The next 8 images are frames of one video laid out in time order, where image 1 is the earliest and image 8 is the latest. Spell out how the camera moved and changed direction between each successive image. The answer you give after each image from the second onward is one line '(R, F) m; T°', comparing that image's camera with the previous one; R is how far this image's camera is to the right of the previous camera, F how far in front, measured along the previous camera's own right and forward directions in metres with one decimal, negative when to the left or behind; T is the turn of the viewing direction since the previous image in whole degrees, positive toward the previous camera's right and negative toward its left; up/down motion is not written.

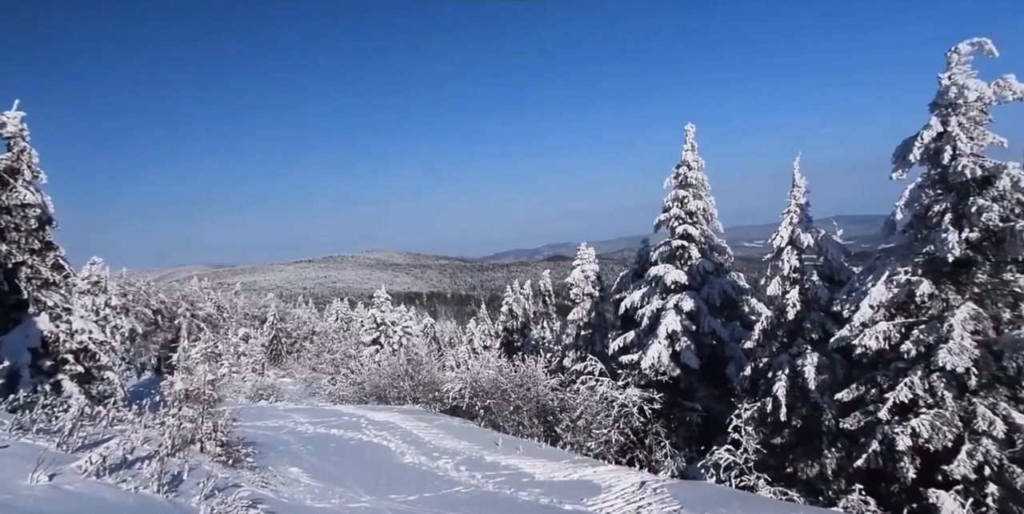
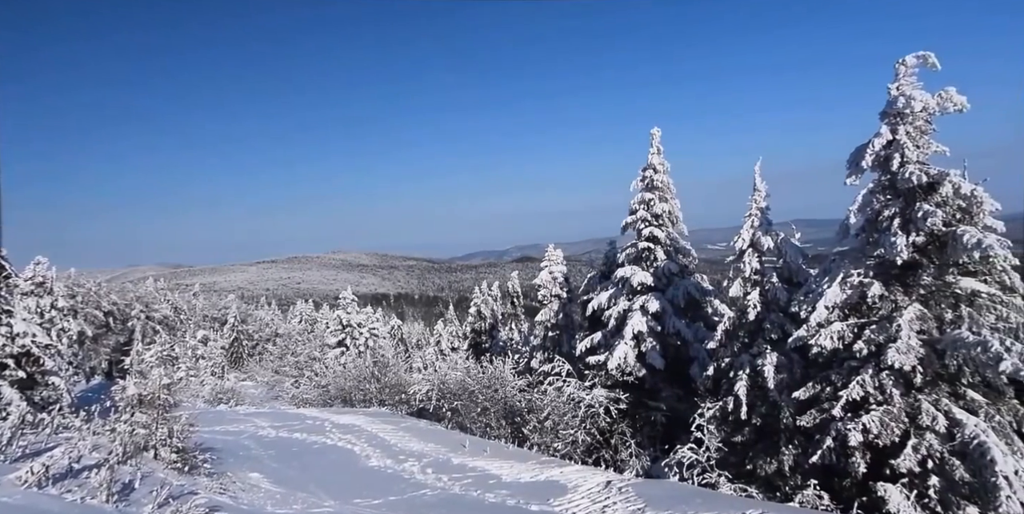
(+0.1, -0.5) m; +3°
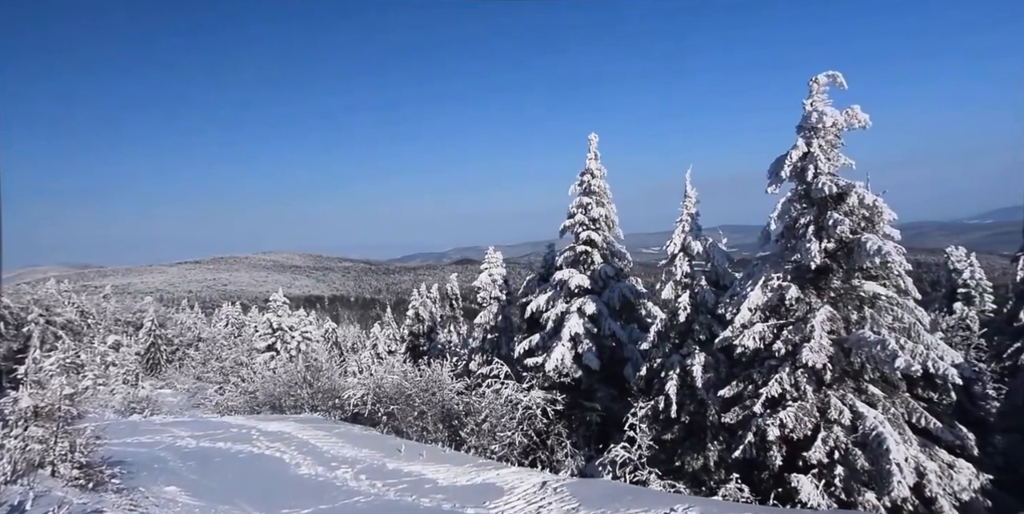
(+0.1, -0.8) m; +5°
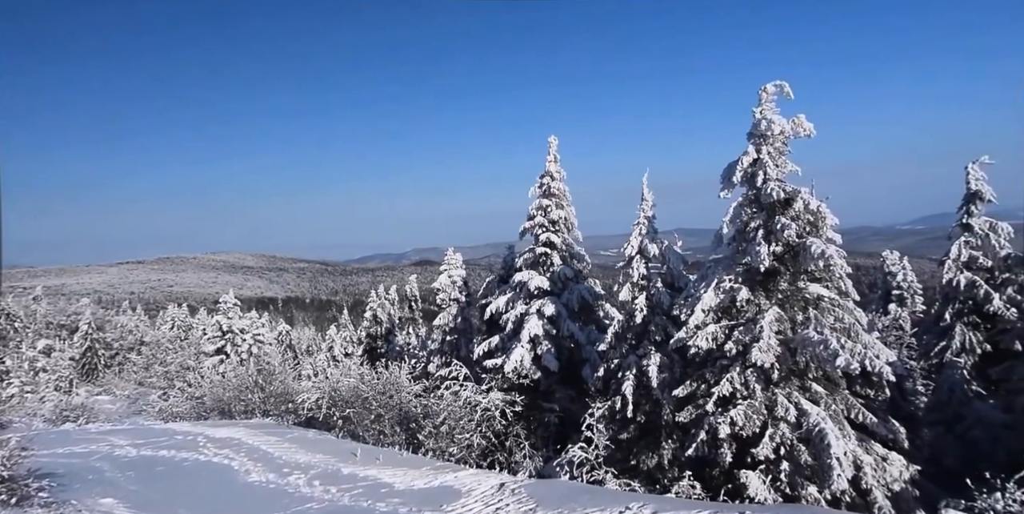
(+0.1, -0.4) m; +3°
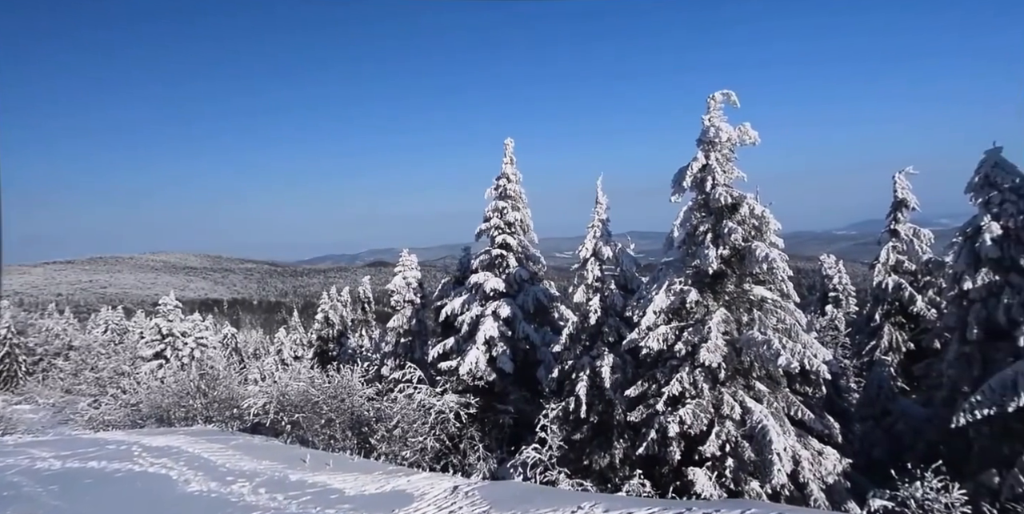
(+0.1, -0.3) m; +4°
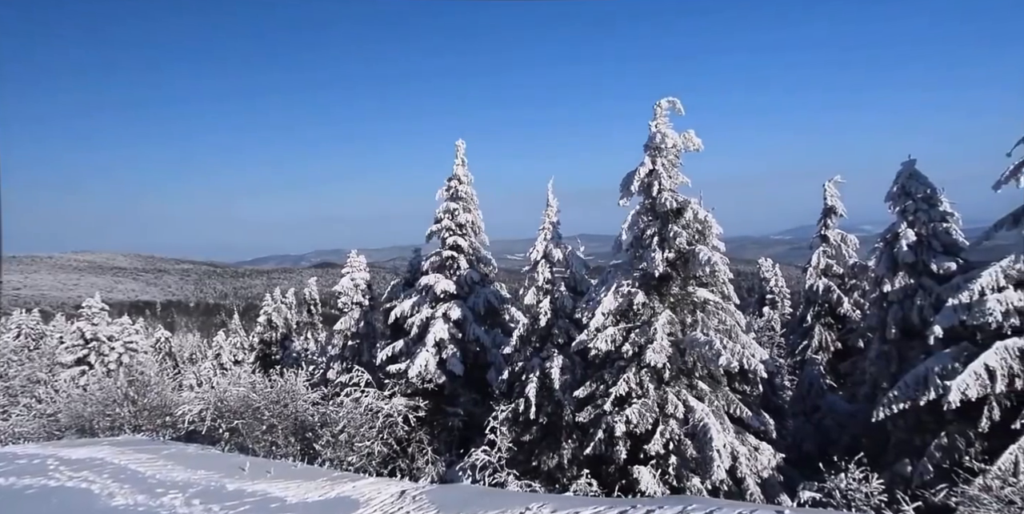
(+0.1, -0.3) m; +4°
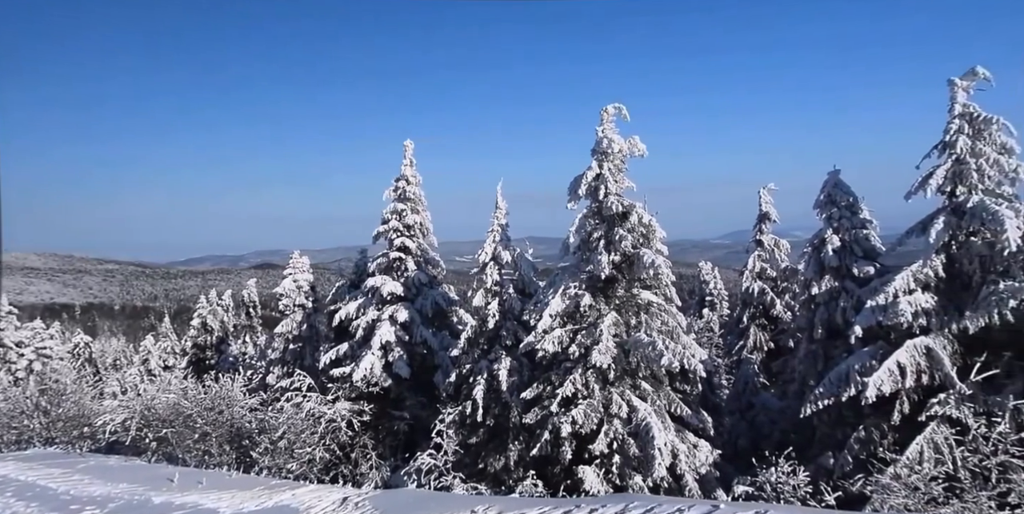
(0.0, -0.2) m; +4°
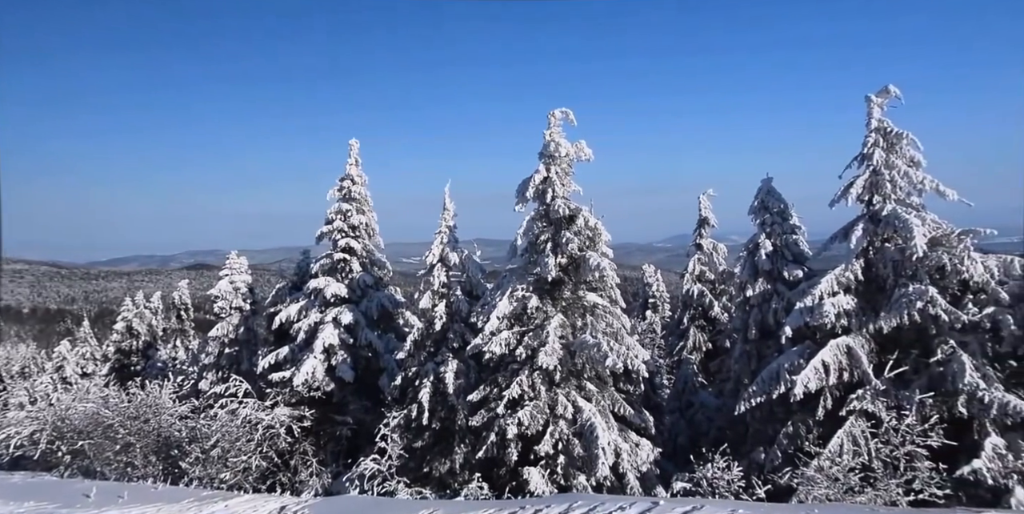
(0.0, -0.2) m; +4°
